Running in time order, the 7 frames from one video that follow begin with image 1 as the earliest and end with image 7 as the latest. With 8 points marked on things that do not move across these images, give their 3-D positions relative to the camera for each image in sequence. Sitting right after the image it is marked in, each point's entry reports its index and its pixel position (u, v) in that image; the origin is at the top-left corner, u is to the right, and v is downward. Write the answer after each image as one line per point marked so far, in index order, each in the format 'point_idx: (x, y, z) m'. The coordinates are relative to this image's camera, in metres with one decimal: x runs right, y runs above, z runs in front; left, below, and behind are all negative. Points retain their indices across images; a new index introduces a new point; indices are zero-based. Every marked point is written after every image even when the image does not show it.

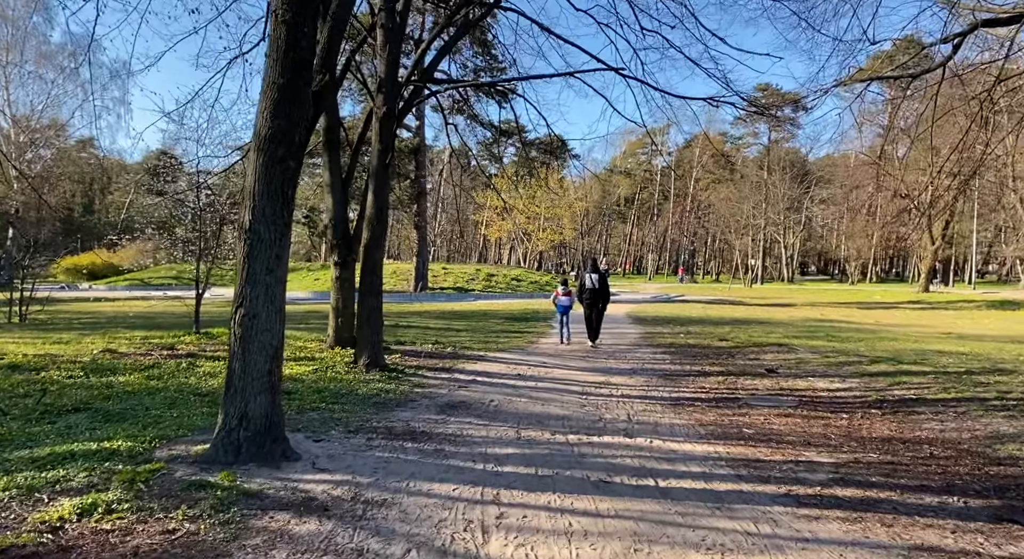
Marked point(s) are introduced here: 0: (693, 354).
0: (+3.4, -1.4, +12.4) m
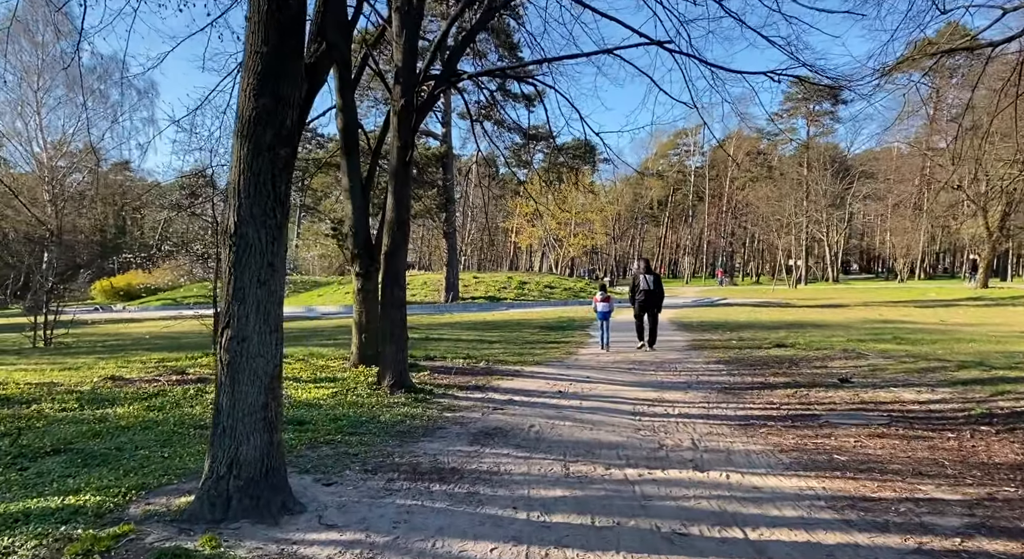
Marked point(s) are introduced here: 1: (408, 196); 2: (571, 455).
0: (+4.1, -1.5, +11.3) m
1: (-1.3, +1.0, +8.1) m
2: (+0.5, -1.5, +5.5) m
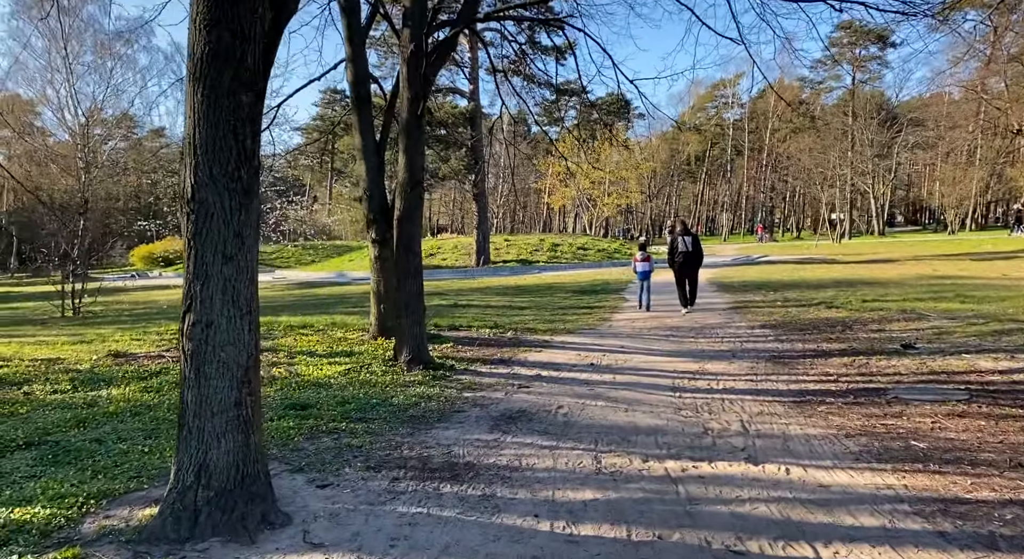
0: (+4.6, -0.8, +10.4) m
1: (-1.0, +1.4, +7.3) m
2: (+0.7, -1.2, +4.8) m
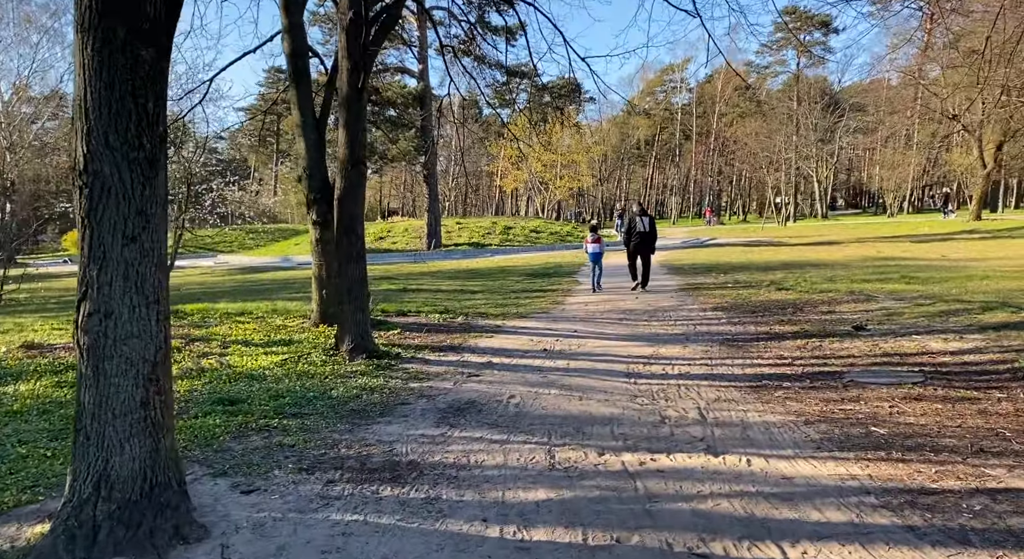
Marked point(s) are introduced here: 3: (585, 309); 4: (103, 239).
0: (+3.8, -0.5, +10.4) m
1: (-1.6, +1.6, +6.8) m
2: (+0.3, -1.1, +4.6) m
3: (+1.2, -0.5, +10.9) m
4: (-1.9, +0.2, +2.9) m
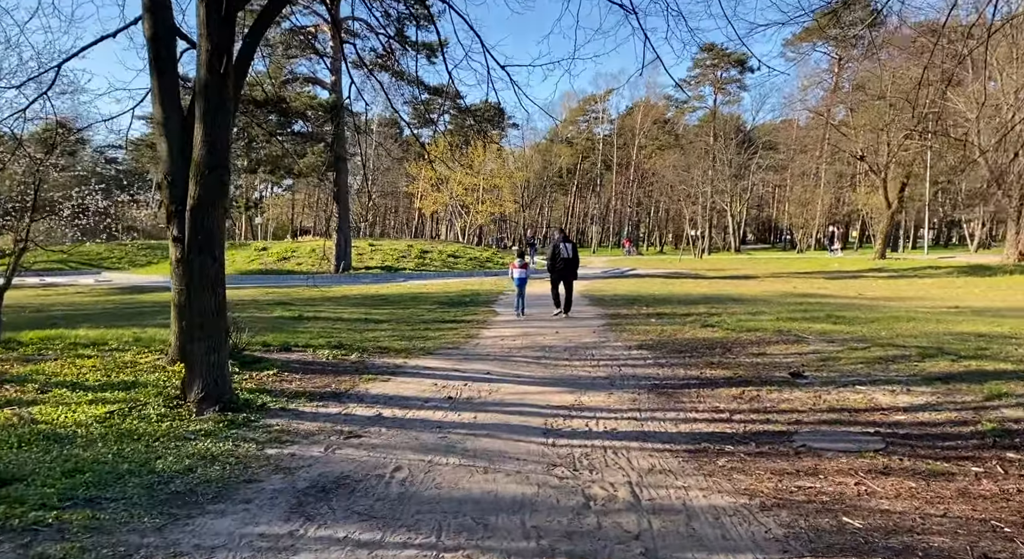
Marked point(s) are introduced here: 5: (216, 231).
0: (+2.4, -1.0, +9.6) m
1: (-2.4, +1.3, +5.6) m
2: (-0.3, -1.3, +3.4) m
3: (-0.2, -1.0, +9.9) m
4: (-2.3, +0.1, +1.6) m
5: (-2.5, +0.4, +5.5) m
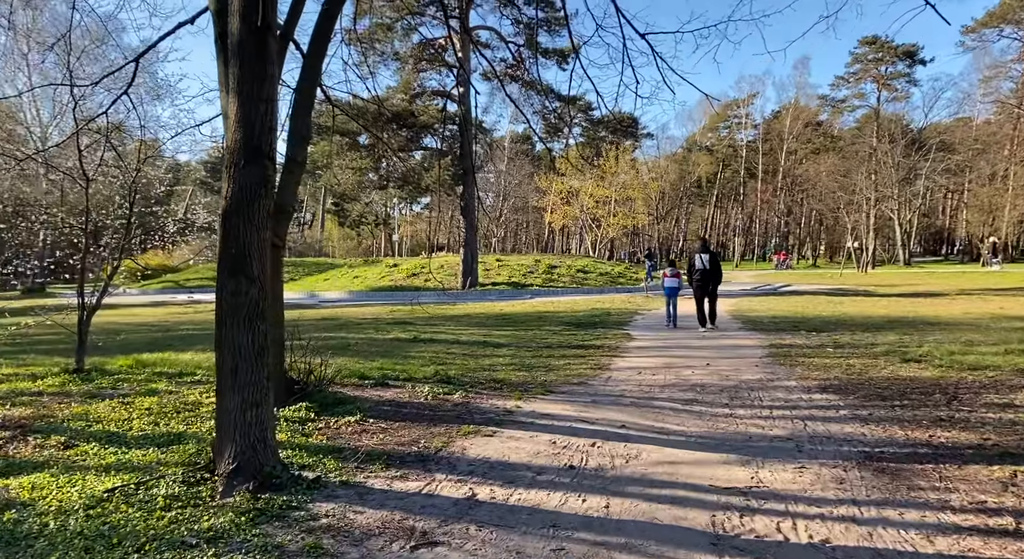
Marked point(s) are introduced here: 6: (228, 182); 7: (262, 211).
0: (+4.1, -1.3, +7.2) m
1: (-1.5, +1.1, +4.2) m
2: (+0.1, -1.5, +1.6) m
3: (+1.5, -1.3, +7.9) m
4: (-2.2, 0.0, +0.3) m
5: (-1.6, +0.2, +4.2) m
6: (-1.7, +0.6, +4.1) m
7: (-1.6, +0.4, +4.1) m
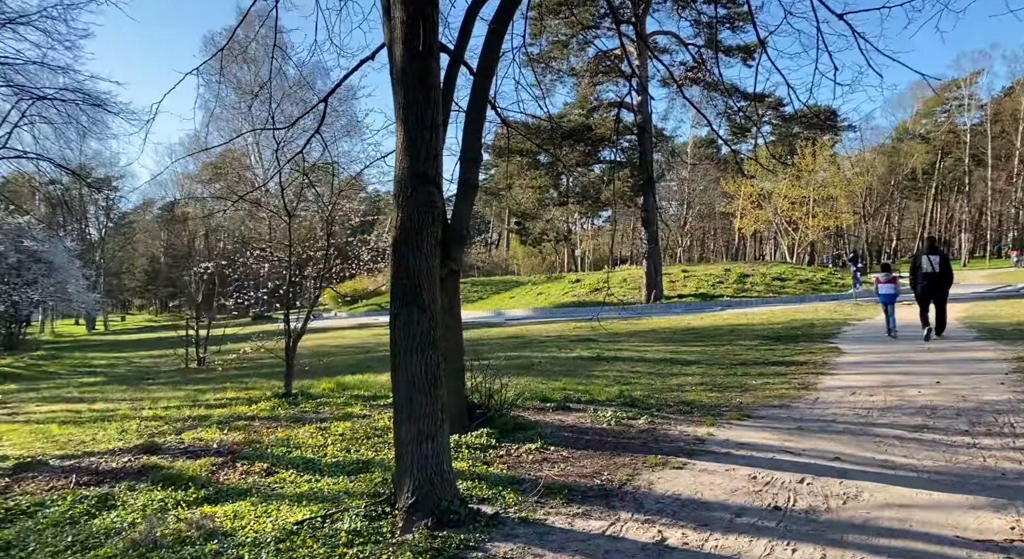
0: (+5.8, -1.3, +5.5) m
1: (-0.4, +1.0, +4.2) m
2: (+0.5, -1.5, +1.2) m
3: (+3.6, -1.4, +6.9) m
4: (-2.1, -0.2, +0.6) m
5: (-0.5, +0.1, +4.2) m
6: (-0.6, +0.4, +4.2) m
7: (-0.5, +0.2, +4.2) m
